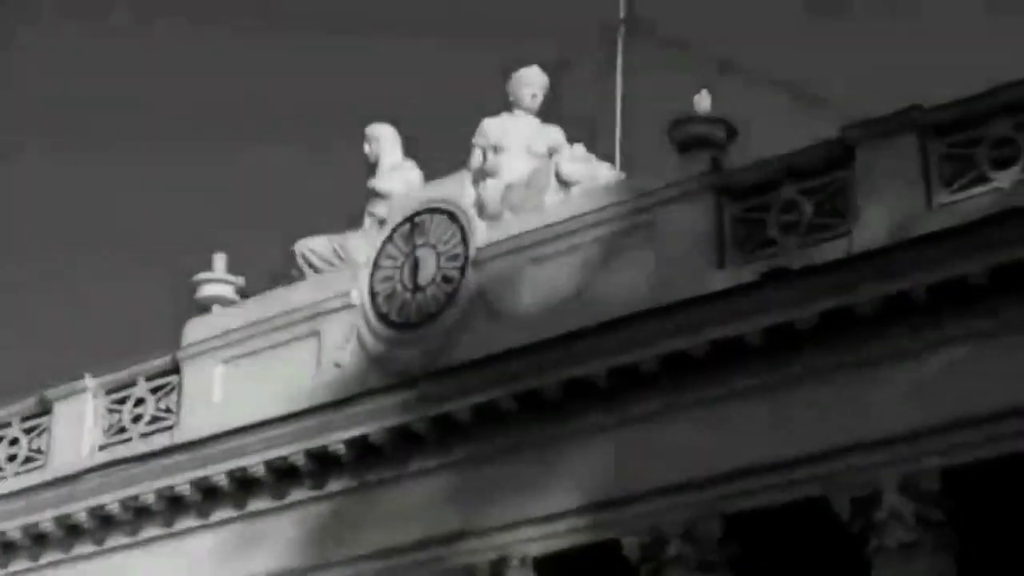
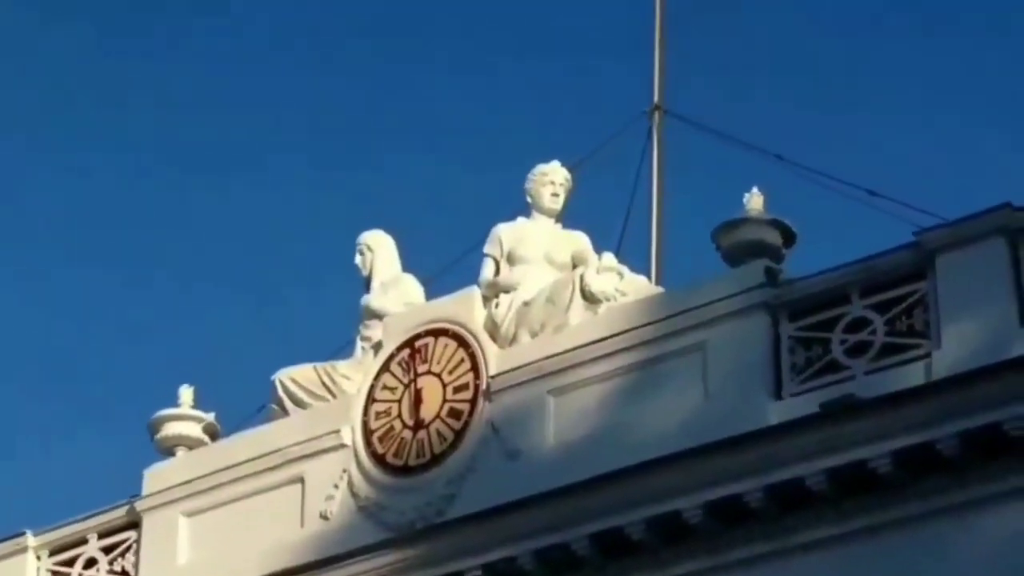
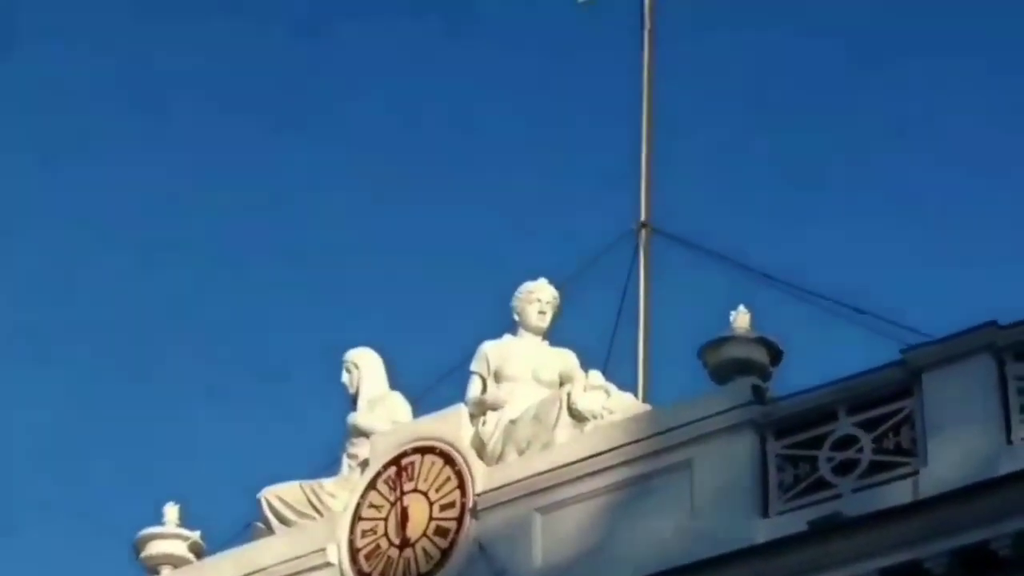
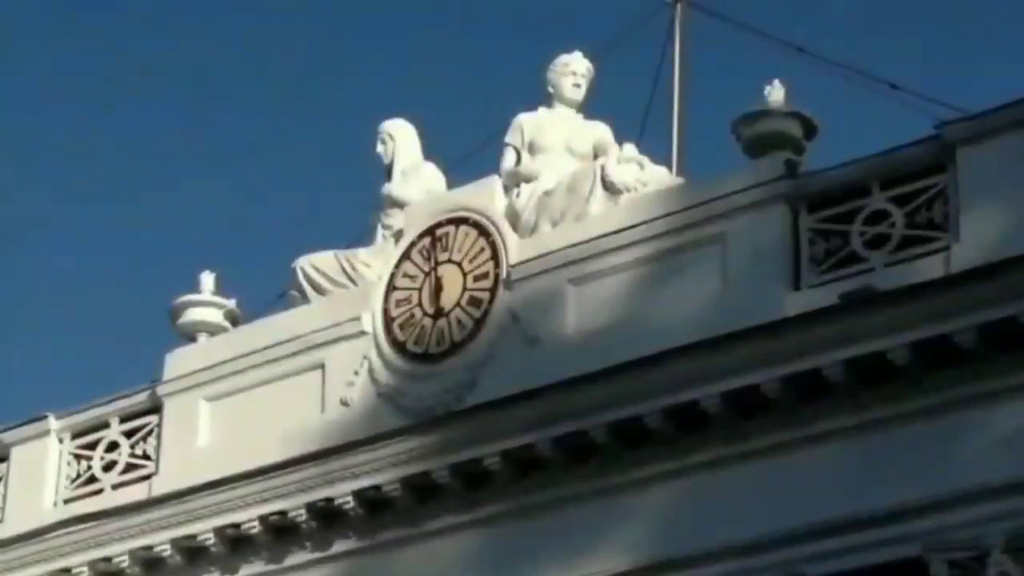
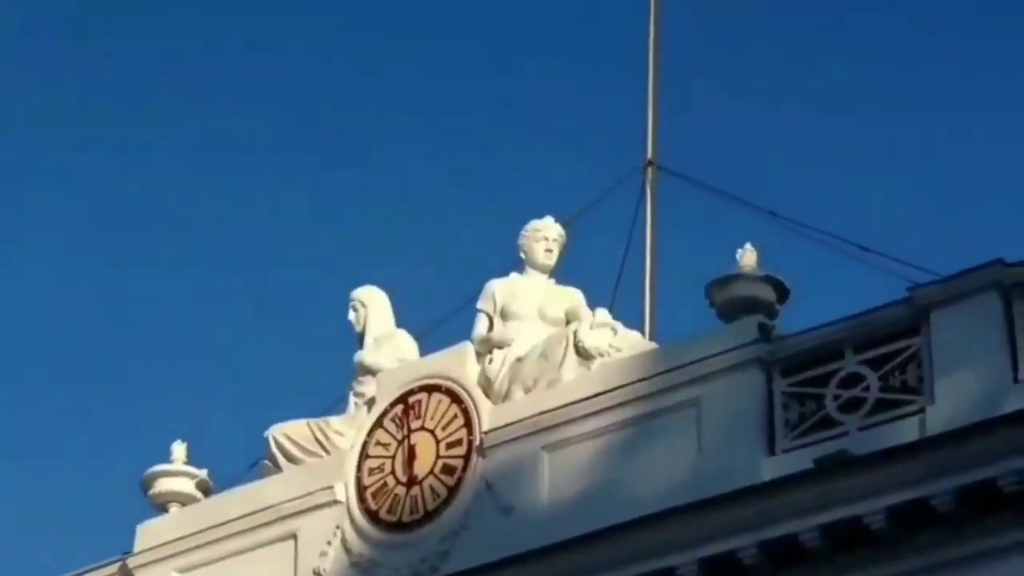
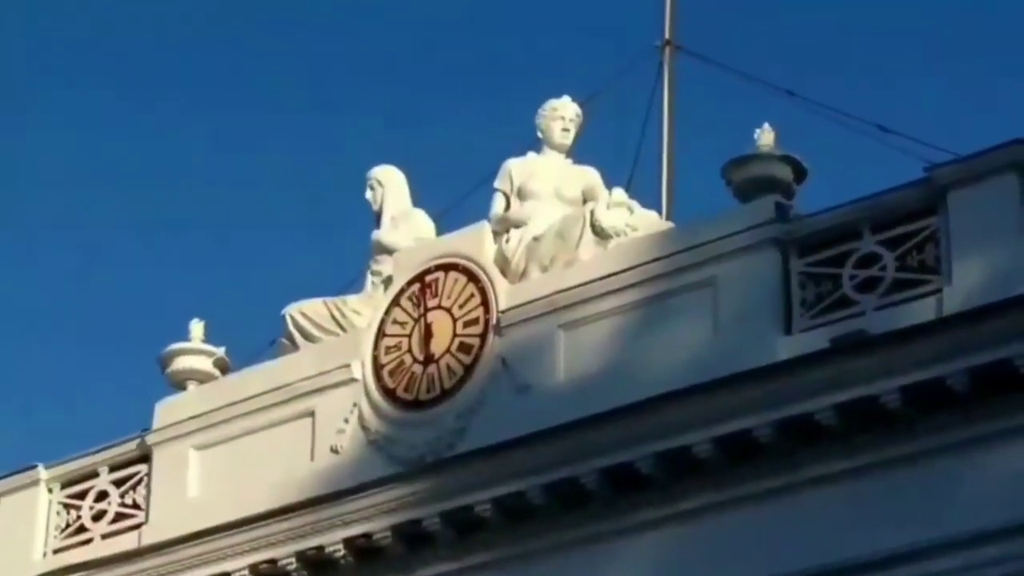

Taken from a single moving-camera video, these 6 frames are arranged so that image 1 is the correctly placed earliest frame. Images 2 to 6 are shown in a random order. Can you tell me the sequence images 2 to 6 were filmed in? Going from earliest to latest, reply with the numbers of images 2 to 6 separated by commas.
4, 6, 2, 5, 3
